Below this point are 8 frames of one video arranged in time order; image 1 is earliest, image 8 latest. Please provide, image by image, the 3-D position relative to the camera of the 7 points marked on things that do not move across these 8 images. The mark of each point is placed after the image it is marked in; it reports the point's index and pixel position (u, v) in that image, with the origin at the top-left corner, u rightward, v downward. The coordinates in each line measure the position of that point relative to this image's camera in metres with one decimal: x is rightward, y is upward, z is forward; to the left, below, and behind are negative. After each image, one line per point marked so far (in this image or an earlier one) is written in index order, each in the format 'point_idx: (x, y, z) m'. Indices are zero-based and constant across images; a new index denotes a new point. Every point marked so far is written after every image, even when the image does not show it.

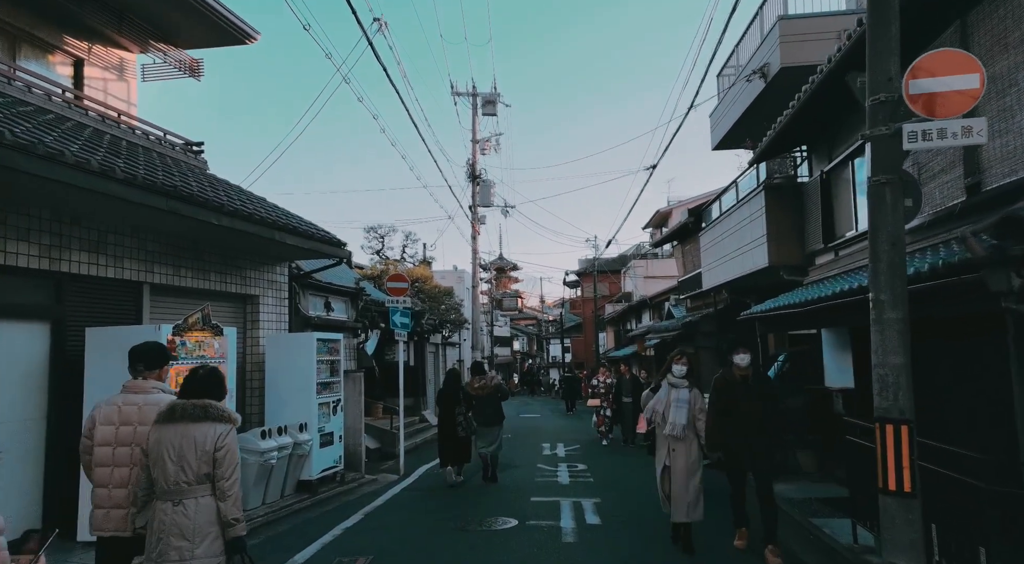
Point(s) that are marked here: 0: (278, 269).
0: (-3.6, +0.2, +10.3) m
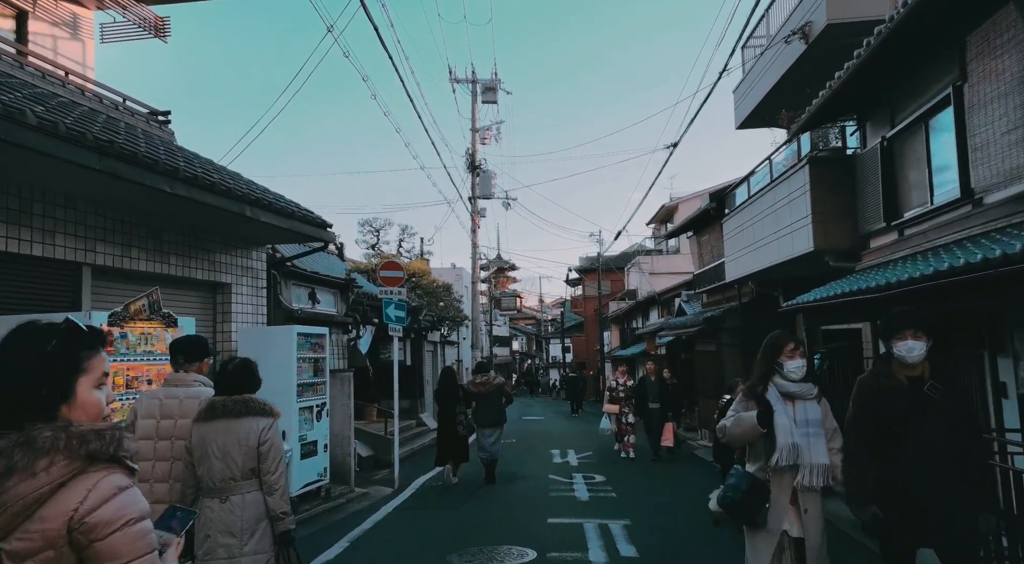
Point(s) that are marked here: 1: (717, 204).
0: (-3.4, +0.4, +9.0) m
1: (+4.6, +1.8, +15.0) m
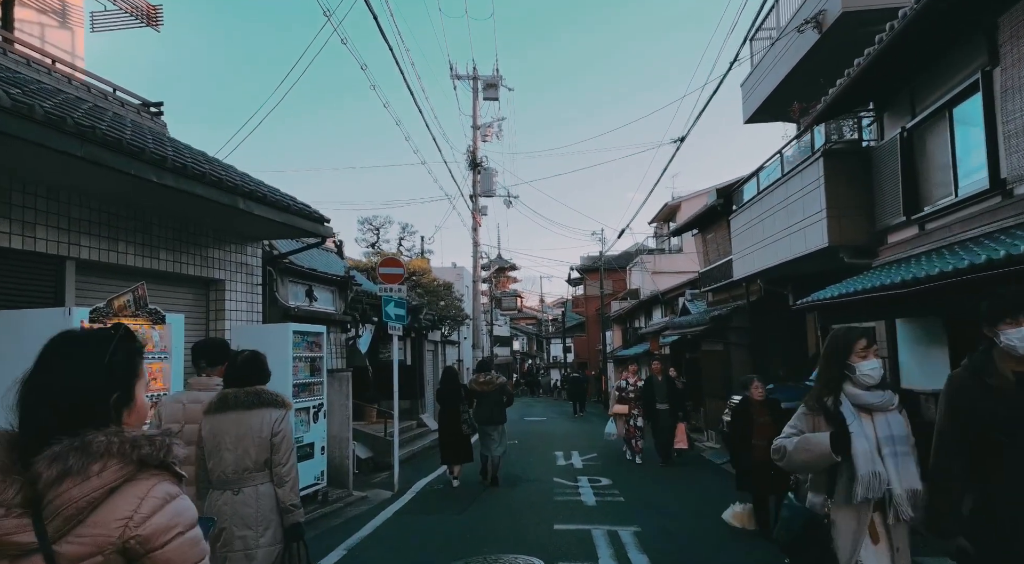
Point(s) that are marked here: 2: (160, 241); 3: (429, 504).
0: (-3.4, +0.4, +8.7) m
1: (+4.6, +1.8, +14.7) m
2: (-3.7, +0.4, +7.1) m
3: (-1.1, -3.0, +9.1) m
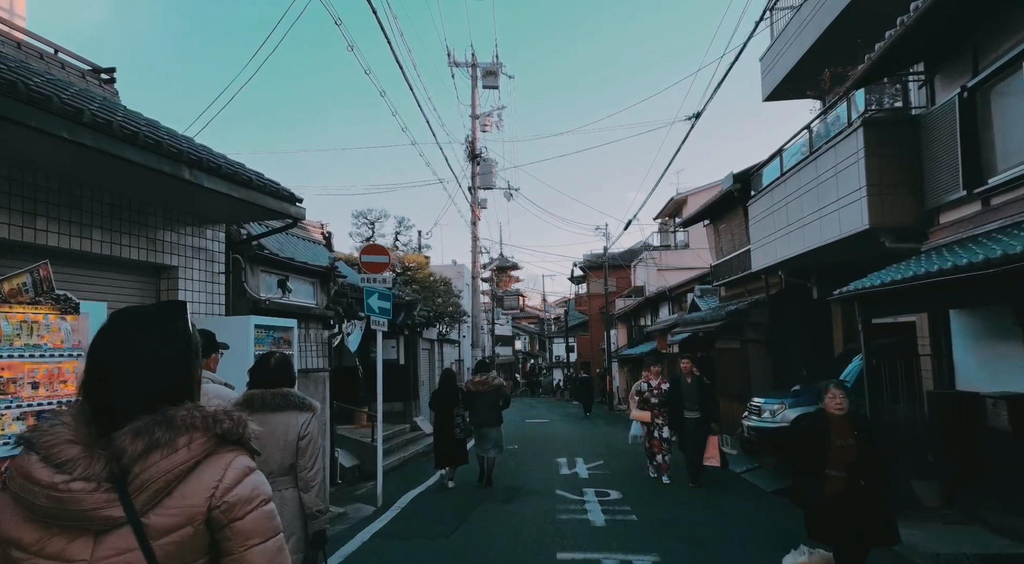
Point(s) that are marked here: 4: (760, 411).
0: (-3.4, +0.5, +7.6) m
1: (+4.6, +2.0, +13.6) m
2: (-3.7, +0.6, +6.1) m
3: (-1.1, -2.8, +8.0) m
4: (+3.8, -2.0, +10.5) m
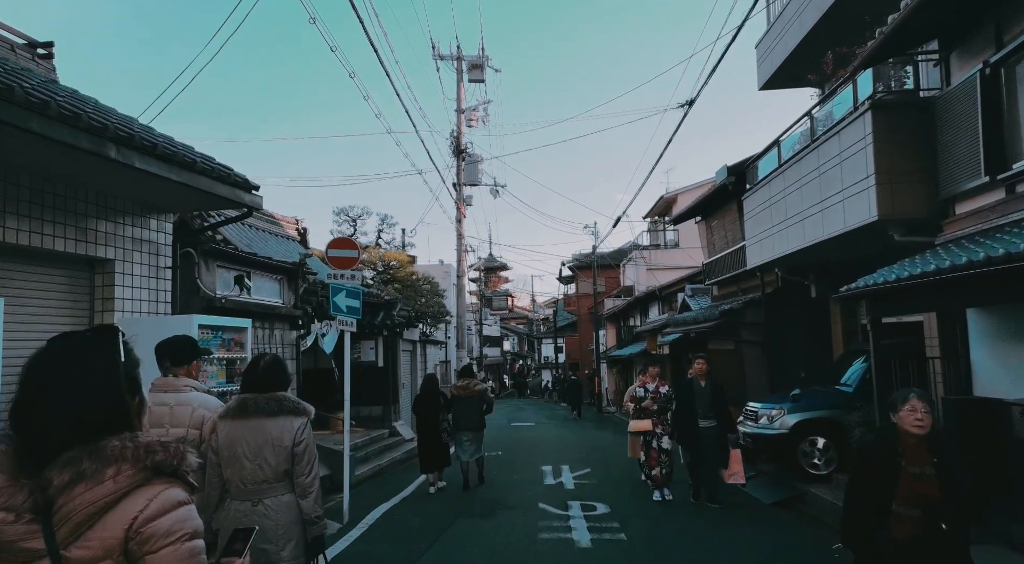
0: (-3.6, +0.6, +6.9) m
1: (+4.3, +2.0, +13.0) m
2: (-3.9, +0.6, +5.3) m
3: (-1.4, -2.8, +7.3) m
4: (+3.5, -1.9, +9.9) m
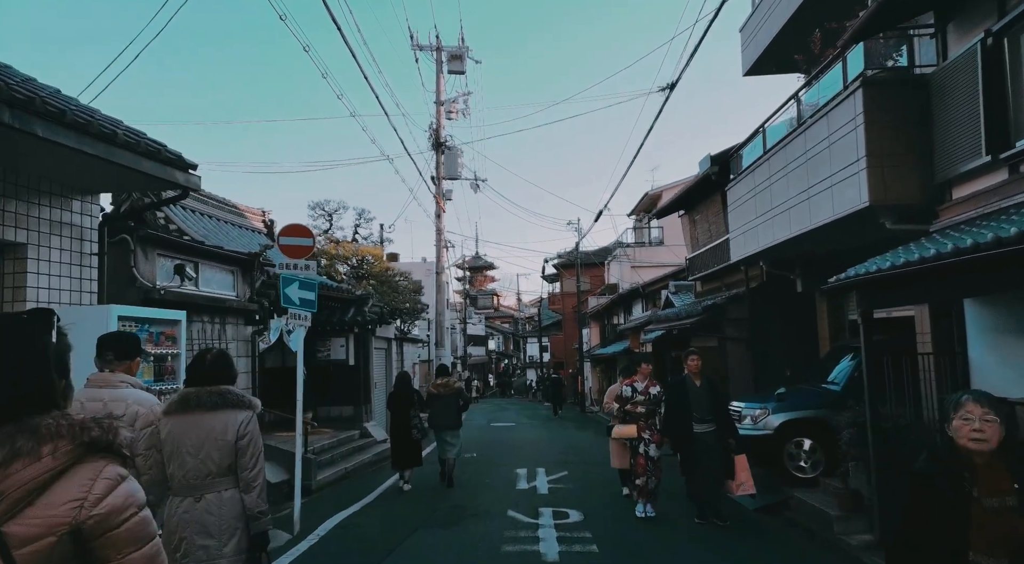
0: (-4.0, +0.7, +6.3) m
1: (+3.8, +2.1, +12.5) m
2: (-4.2, +0.7, +4.7) m
3: (-1.7, -2.7, +6.7) m
4: (+3.1, -1.8, +9.4) m
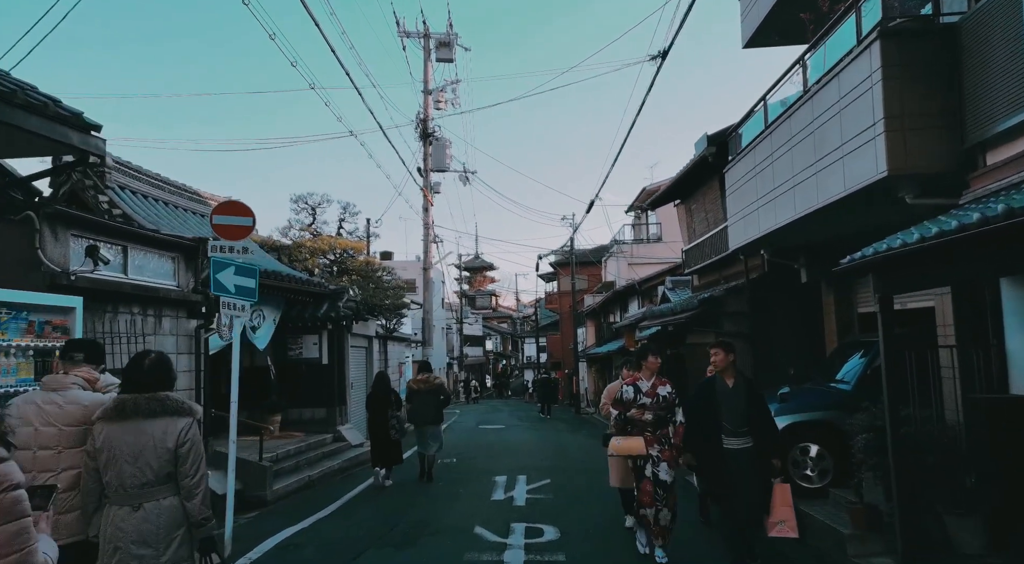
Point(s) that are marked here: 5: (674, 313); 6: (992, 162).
0: (-4.3, +0.9, +5.3) m
1: (+3.5, +2.2, +11.6) m
2: (-4.6, +0.9, +3.8) m
3: (-2.0, -2.5, +5.8) m
4: (+2.8, -1.7, +8.4) m
5: (+3.1, -0.6, +13.0) m
6: (+3.9, +1.0, +5.5) m
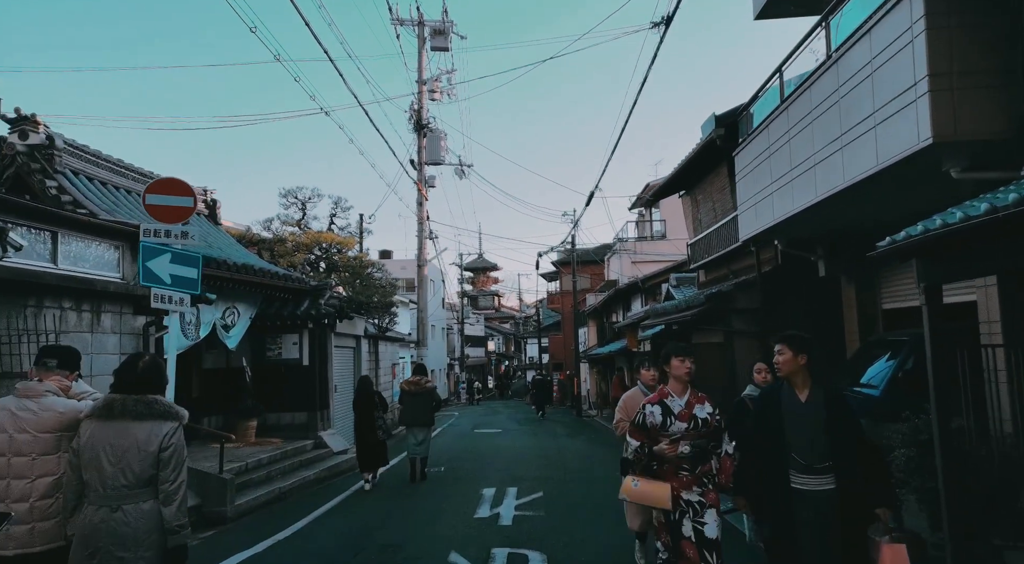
0: (-4.5, +0.9, +4.5) m
1: (+3.3, +2.3, +10.7) m
2: (-4.8, +1.0, +2.9) m
3: (-2.2, -2.4, +4.9) m
4: (+2.7, -1.6, +7.5) m
5: (+3.0, -0.5, +12.1) m
6: (+3.7, +1.0, +4.6) m
